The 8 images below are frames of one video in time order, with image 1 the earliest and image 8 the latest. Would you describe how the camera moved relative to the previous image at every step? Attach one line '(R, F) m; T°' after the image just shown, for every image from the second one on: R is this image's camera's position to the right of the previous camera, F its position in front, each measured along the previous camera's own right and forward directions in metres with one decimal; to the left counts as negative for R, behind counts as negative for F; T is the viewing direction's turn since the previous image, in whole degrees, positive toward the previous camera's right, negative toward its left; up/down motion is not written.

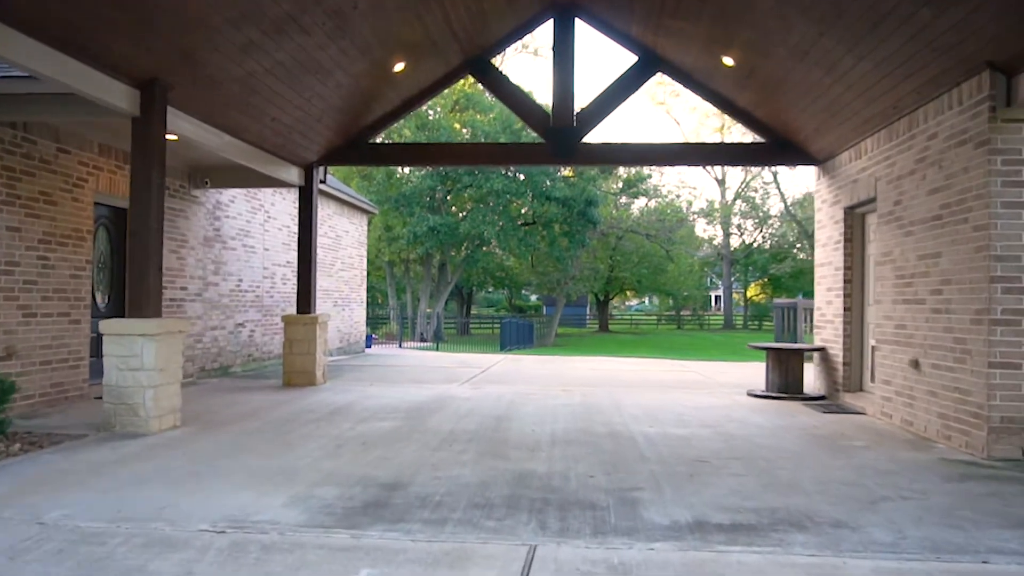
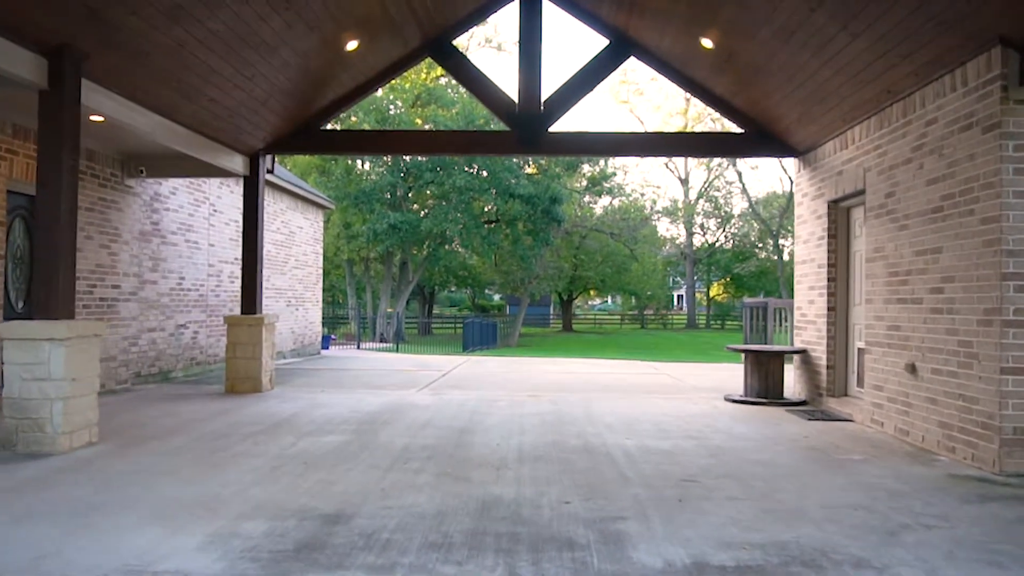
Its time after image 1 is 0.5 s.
(0.0, +0.7) m; +3°
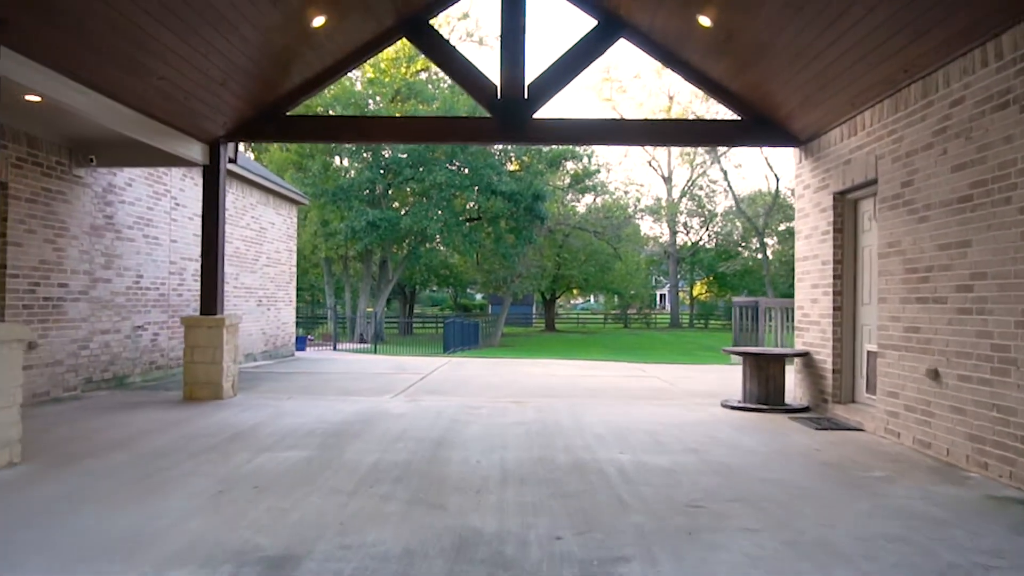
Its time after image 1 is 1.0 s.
(0.0, +0.7) m; +1°
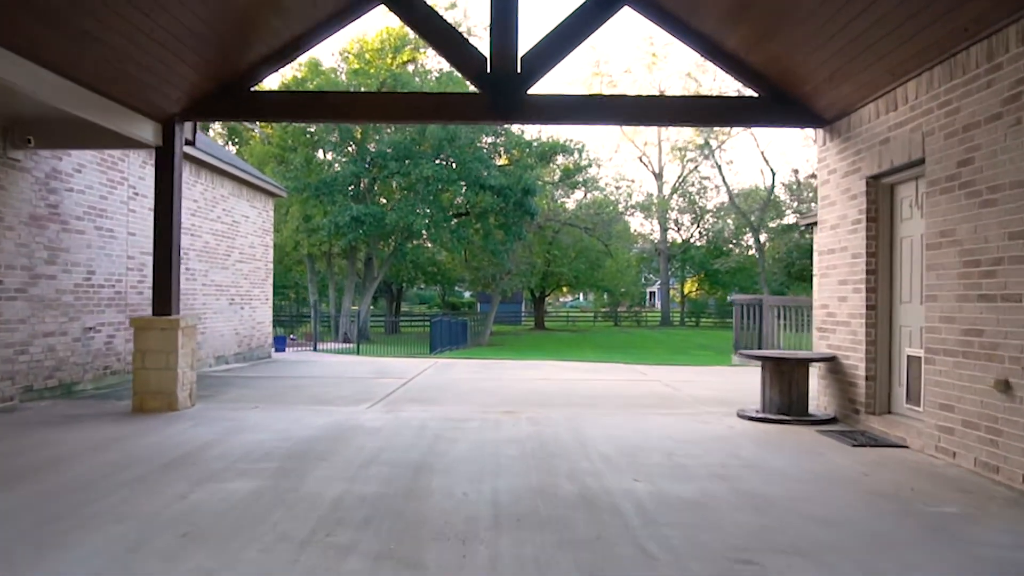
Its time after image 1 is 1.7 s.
(0.0, +1.0) m; +1°
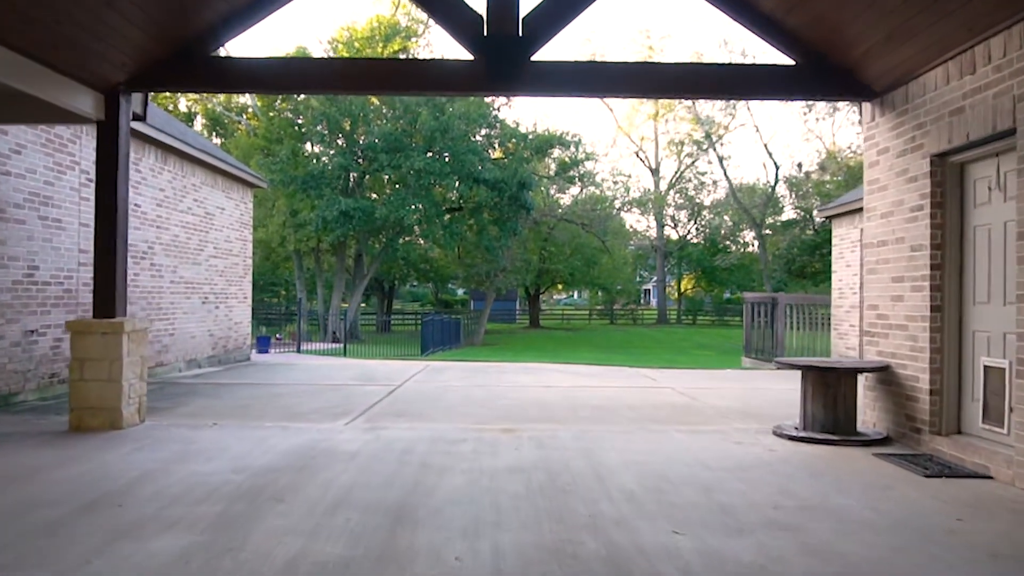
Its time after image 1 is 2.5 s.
(-0.1, +1.2) m; 0°
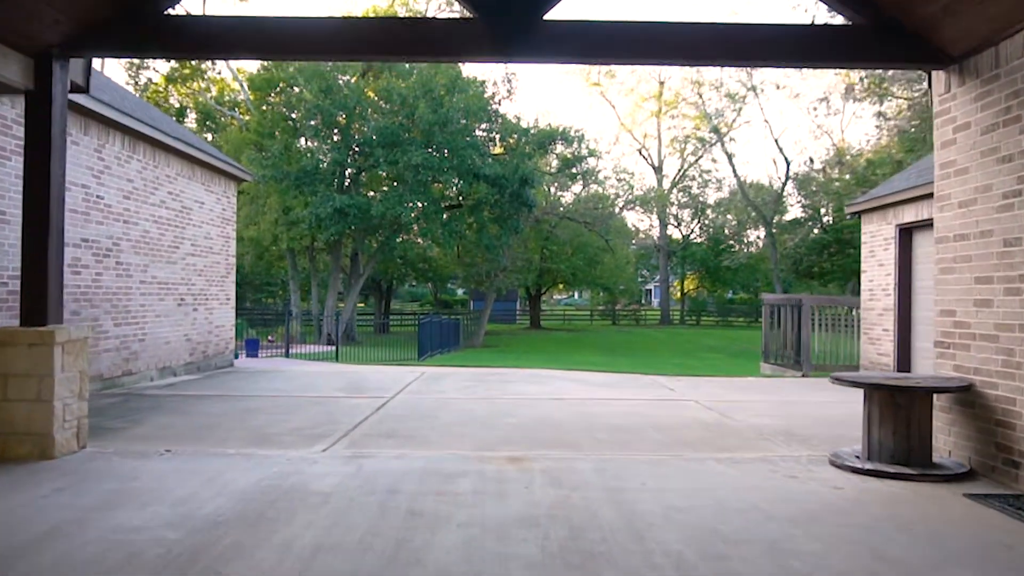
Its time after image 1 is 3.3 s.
(-0.1, +1.1) m; 0°
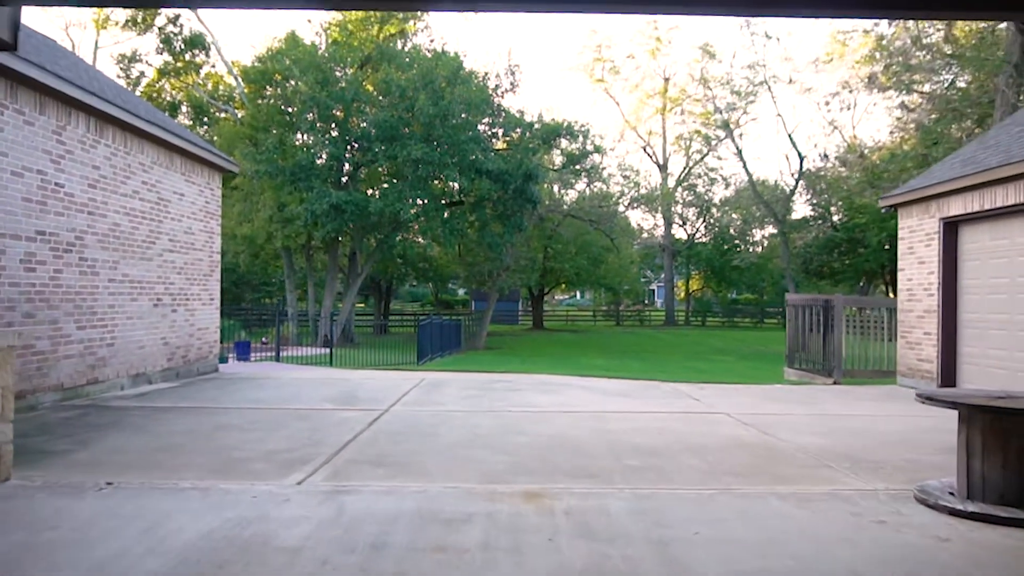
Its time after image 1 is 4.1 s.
(-0.1, +1.1) m; 0°
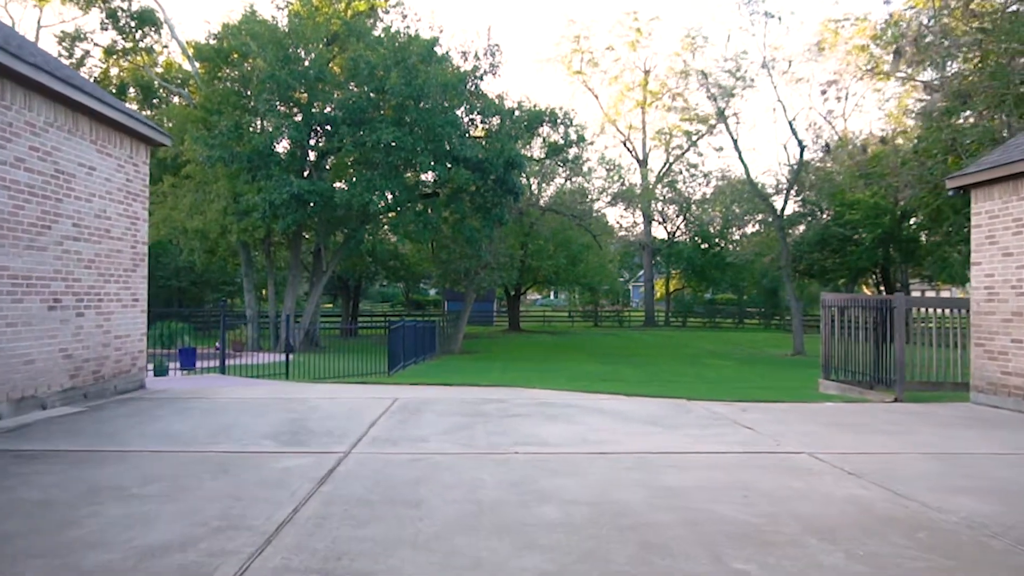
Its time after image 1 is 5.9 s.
(-0.3, +2.4) m; +2°
